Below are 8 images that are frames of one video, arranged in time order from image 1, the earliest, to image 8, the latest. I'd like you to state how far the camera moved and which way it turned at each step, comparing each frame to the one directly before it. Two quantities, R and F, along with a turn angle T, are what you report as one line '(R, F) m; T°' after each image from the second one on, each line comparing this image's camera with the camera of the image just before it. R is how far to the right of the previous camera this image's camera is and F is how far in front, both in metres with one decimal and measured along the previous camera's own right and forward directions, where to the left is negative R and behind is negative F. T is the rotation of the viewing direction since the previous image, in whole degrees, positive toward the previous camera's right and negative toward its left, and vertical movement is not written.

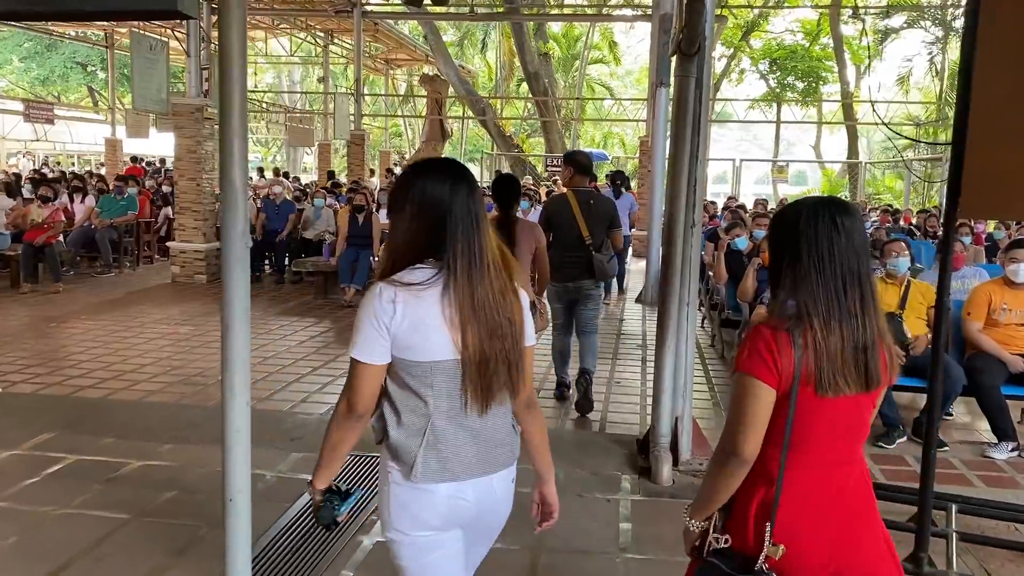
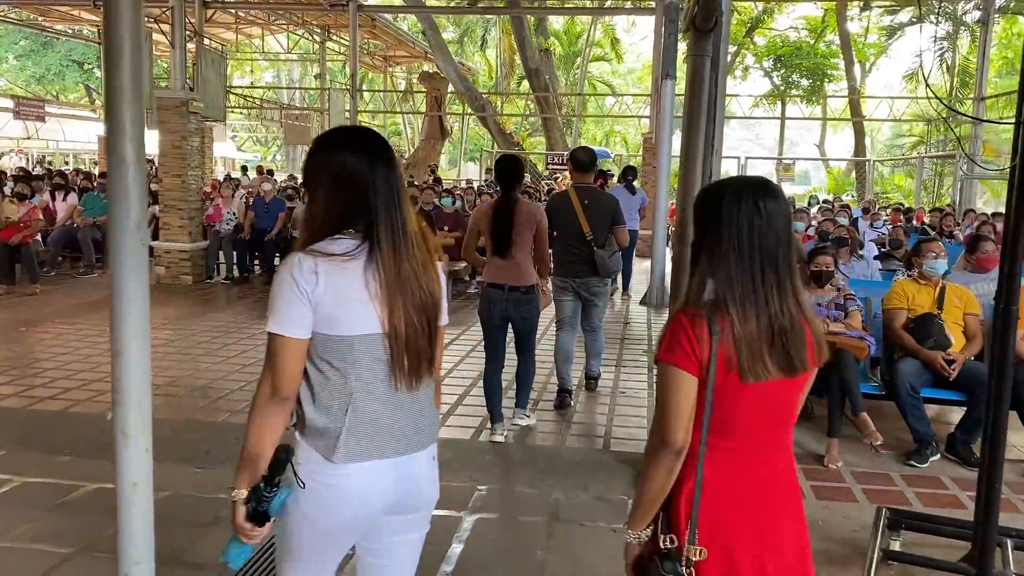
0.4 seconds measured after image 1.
(0.0, +0.5) m; 0°
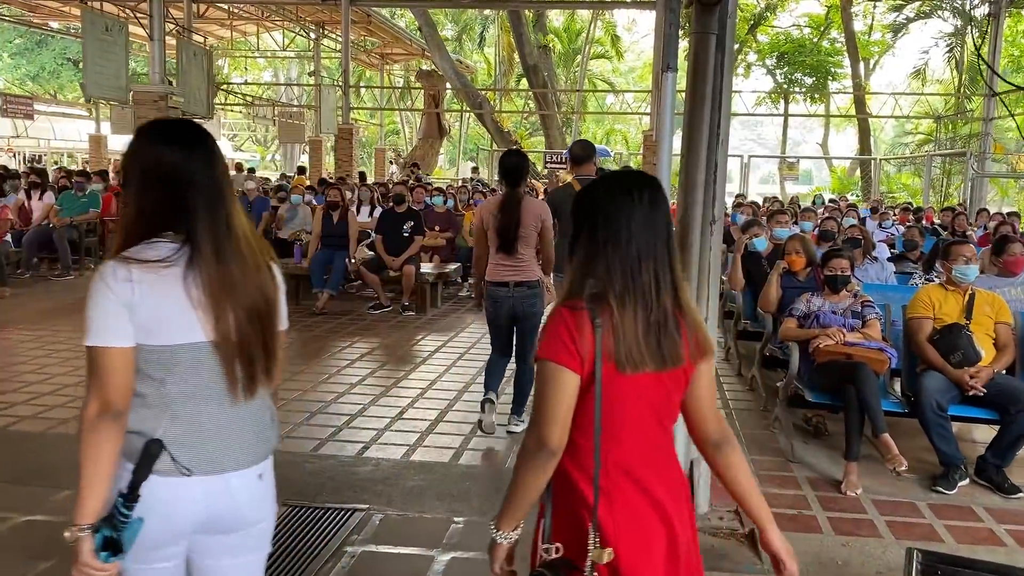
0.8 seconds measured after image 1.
(+0.1, +0.5) m; 0°
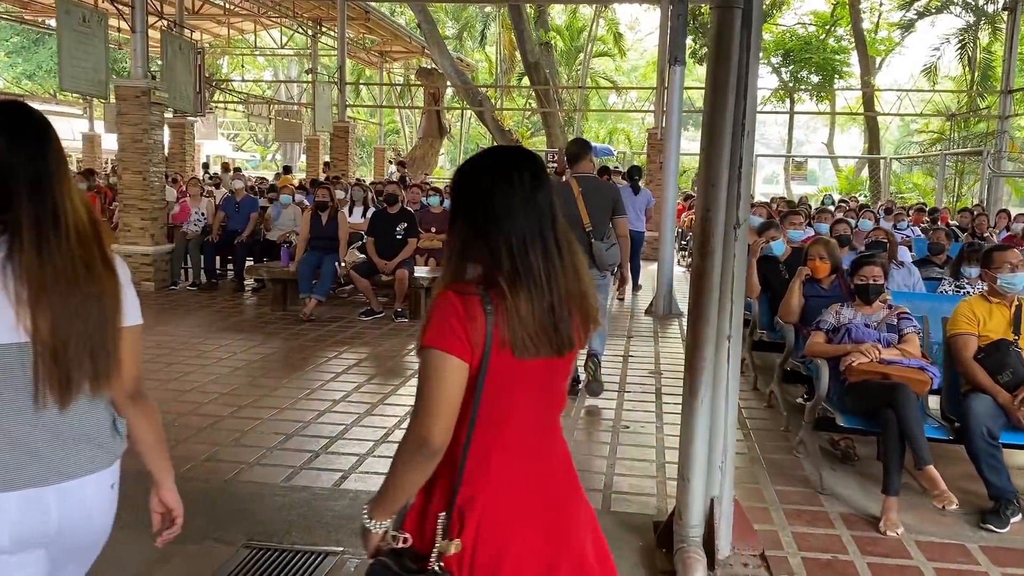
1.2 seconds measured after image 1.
(0.0, +0.5) m; 0°
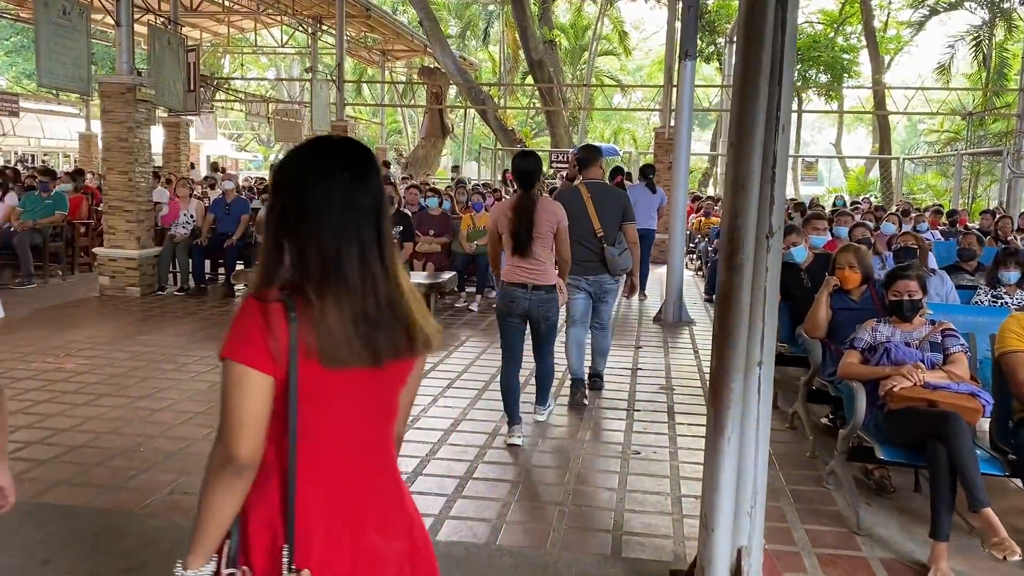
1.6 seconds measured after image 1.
(0.0, +0.5) m; 0°
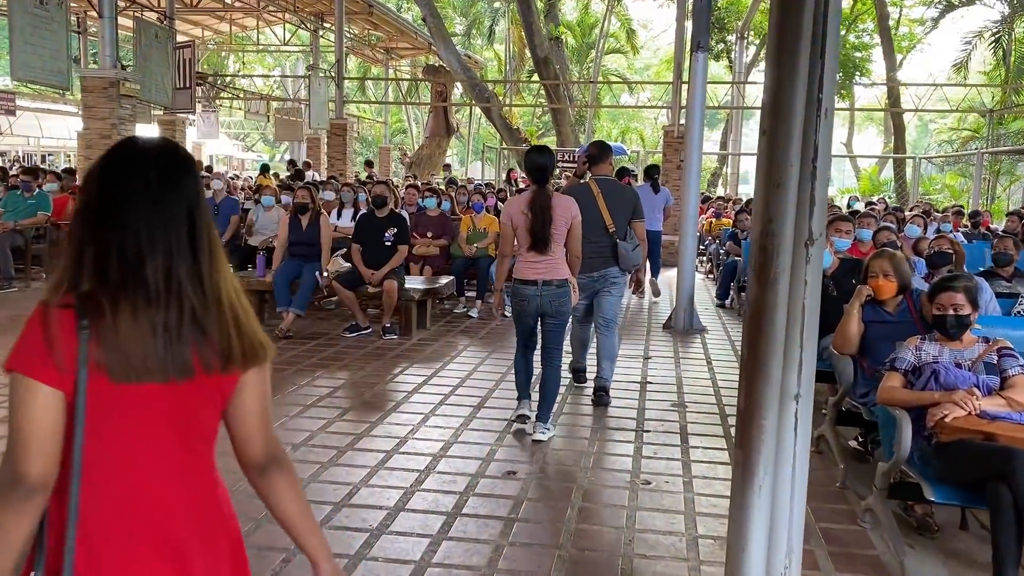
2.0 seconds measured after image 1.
(+0.1, +0.5) m; 0°
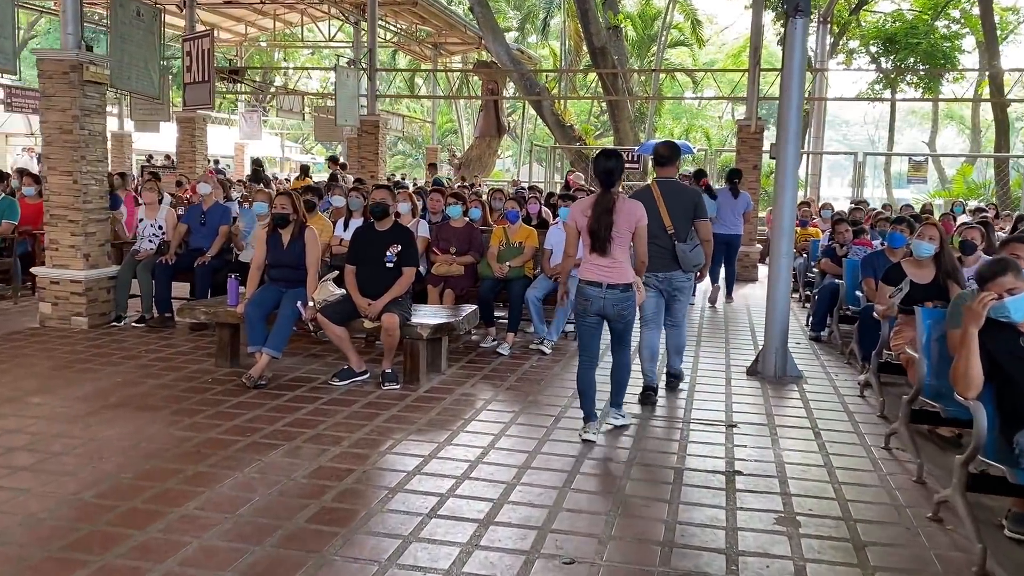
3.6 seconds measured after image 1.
(+0.1, +1.9) m; -4°
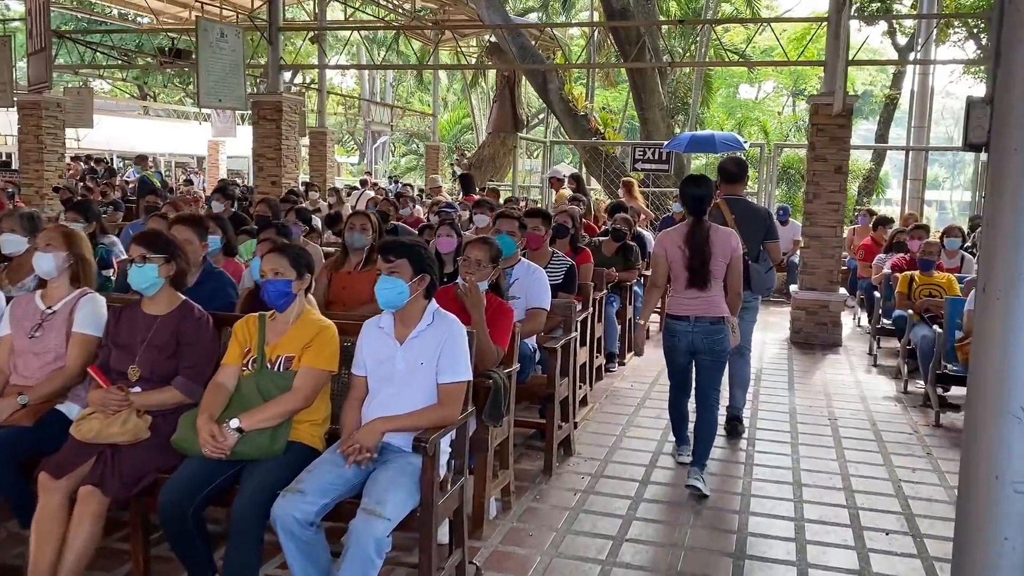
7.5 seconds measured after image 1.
(+1.1, +4.9) m; -4°
